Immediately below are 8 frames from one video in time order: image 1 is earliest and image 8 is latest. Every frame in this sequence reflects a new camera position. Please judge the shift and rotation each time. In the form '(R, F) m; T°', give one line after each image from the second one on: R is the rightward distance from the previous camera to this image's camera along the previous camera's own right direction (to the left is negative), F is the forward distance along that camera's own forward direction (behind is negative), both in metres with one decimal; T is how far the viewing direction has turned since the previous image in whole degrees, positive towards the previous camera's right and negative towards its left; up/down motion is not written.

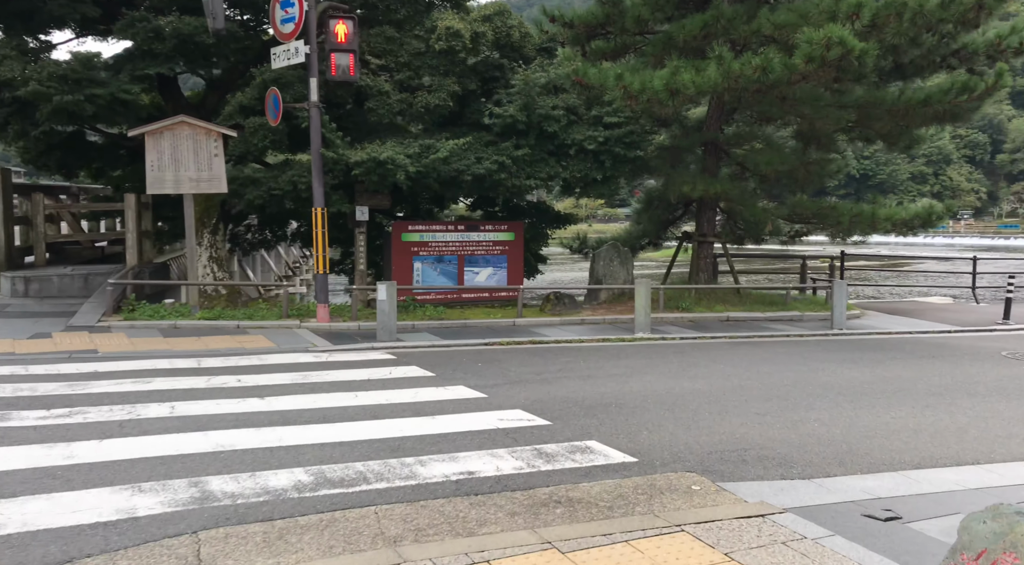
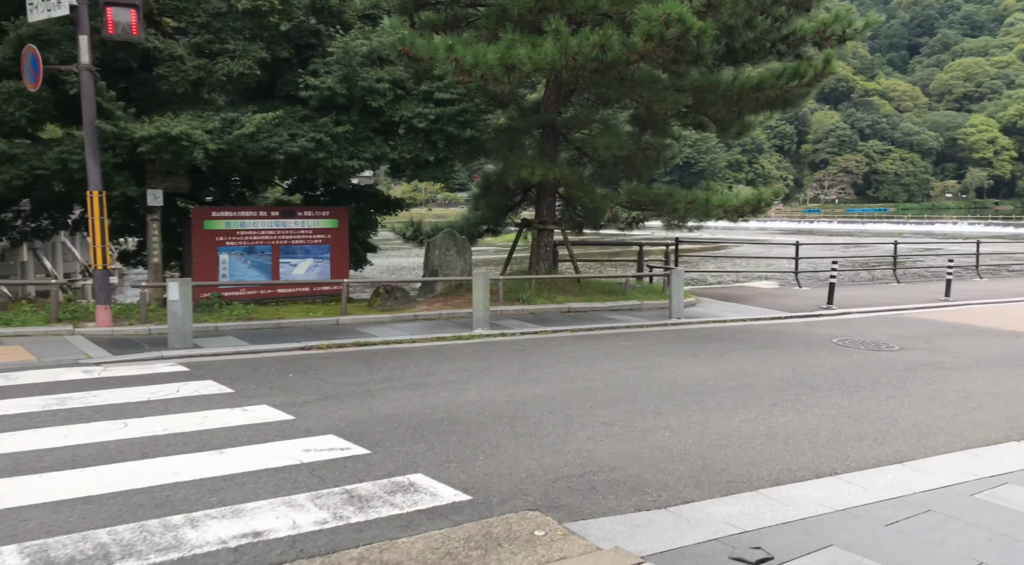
(+0.2, +1.0) m; +11°
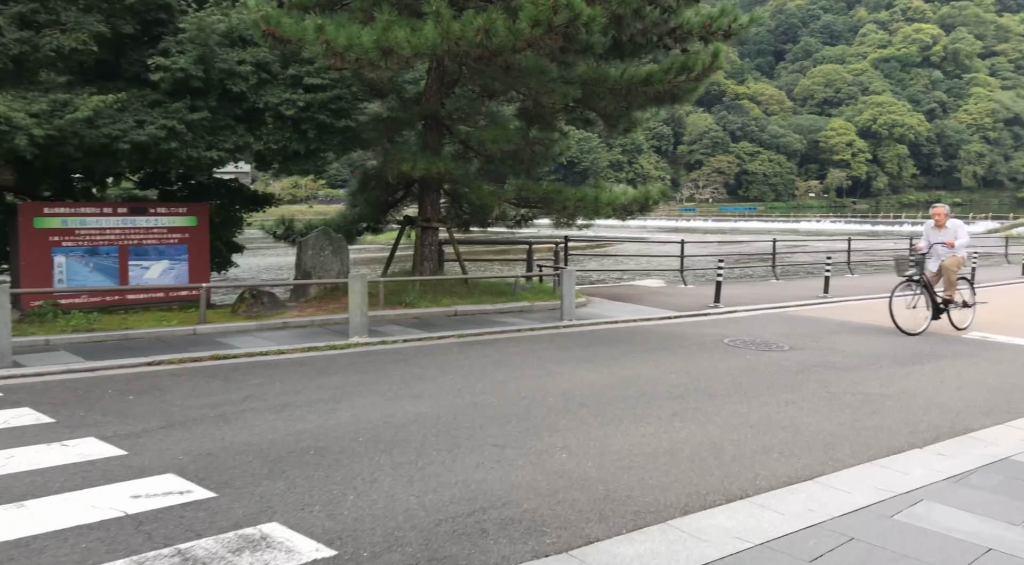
(+0.1, +0.7) m; +8°
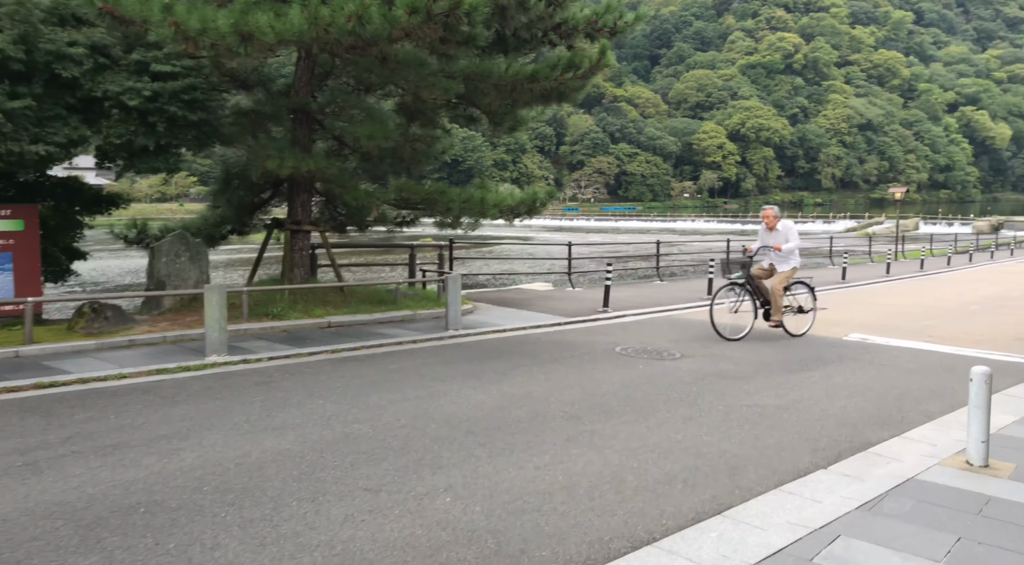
(+0.1, +0.7) m; +8°
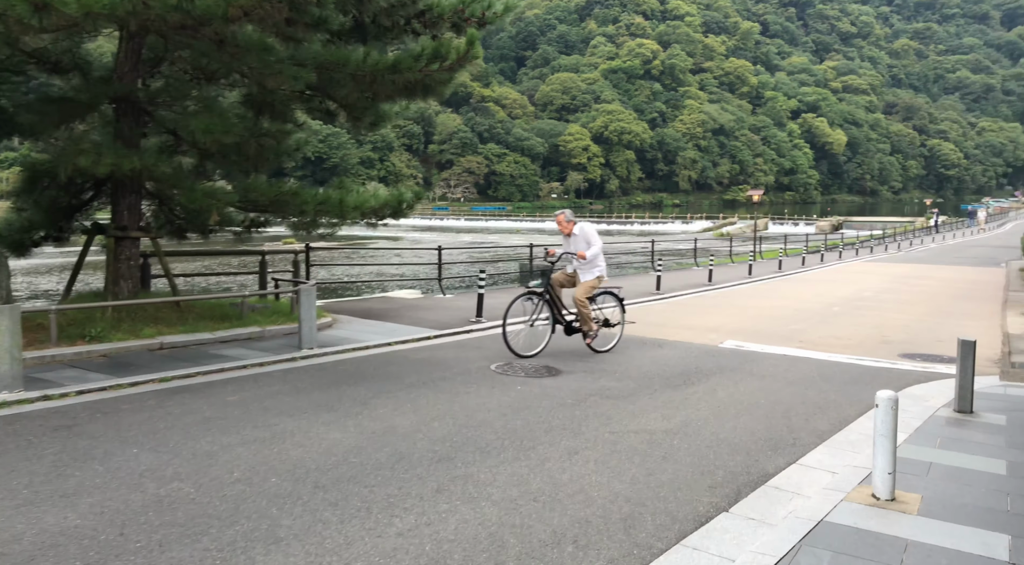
(+0.1, +0.9) m; +9°
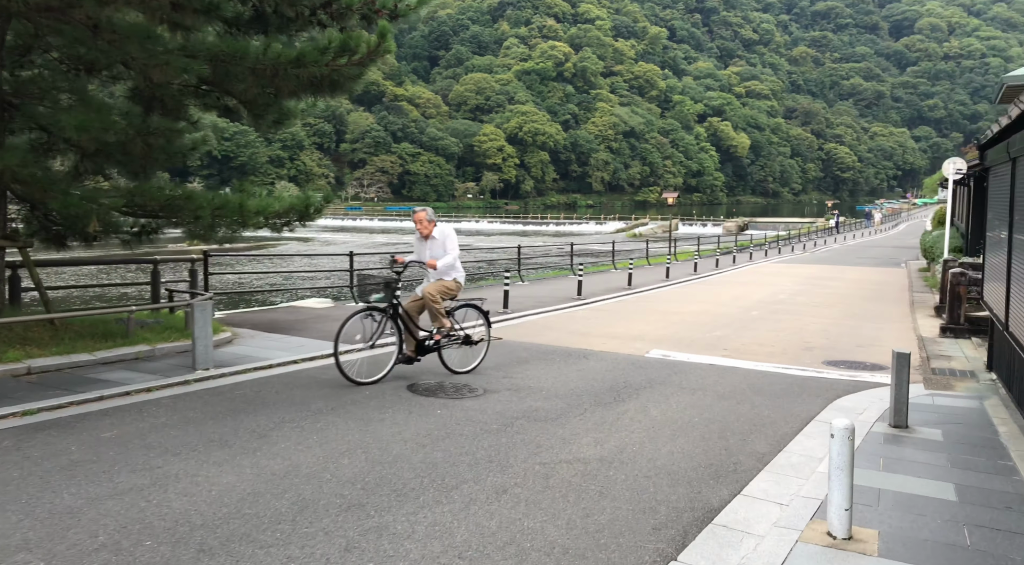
(0.0, +0.7) m; +6°
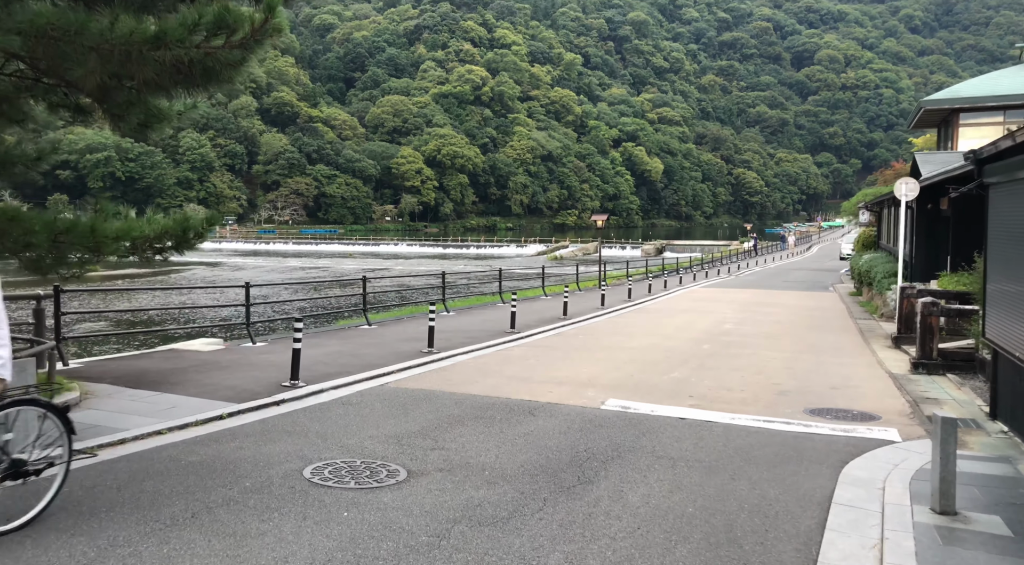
(-0.1, +2.1) m; +6°
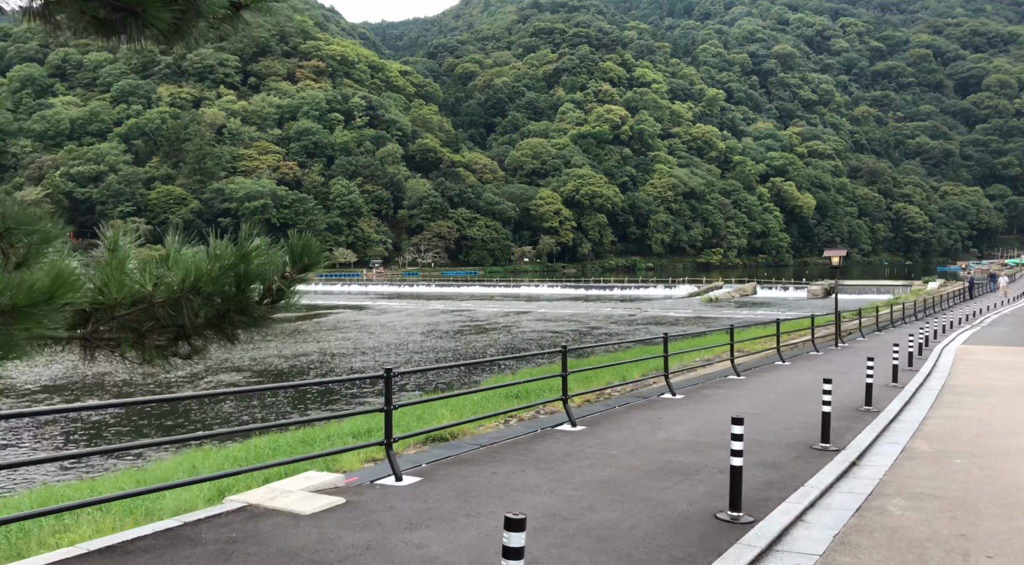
(-2.1, +6.8) m; -9°
